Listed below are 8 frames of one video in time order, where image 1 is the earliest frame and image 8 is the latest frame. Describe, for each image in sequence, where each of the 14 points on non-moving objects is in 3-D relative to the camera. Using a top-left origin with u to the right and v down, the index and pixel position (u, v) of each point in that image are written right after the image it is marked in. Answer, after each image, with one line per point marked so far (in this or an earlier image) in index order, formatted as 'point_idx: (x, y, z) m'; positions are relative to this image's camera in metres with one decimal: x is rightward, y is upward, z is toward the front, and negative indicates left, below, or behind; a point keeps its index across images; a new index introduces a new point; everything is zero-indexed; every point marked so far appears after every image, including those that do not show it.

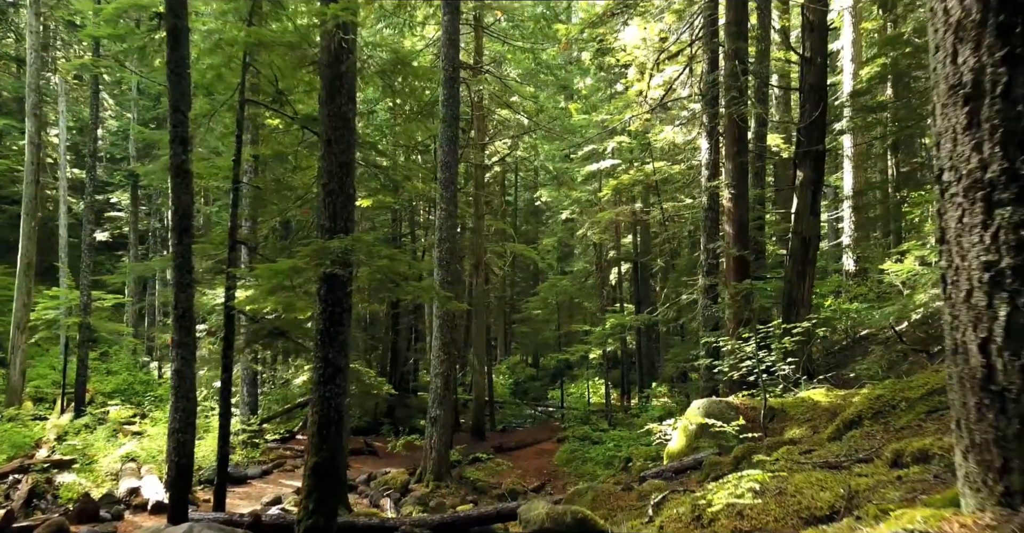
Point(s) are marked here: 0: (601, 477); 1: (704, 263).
0: (+1.8, -4.3, +17.1) m
1: (+3.5, +0.1, +15.0) m
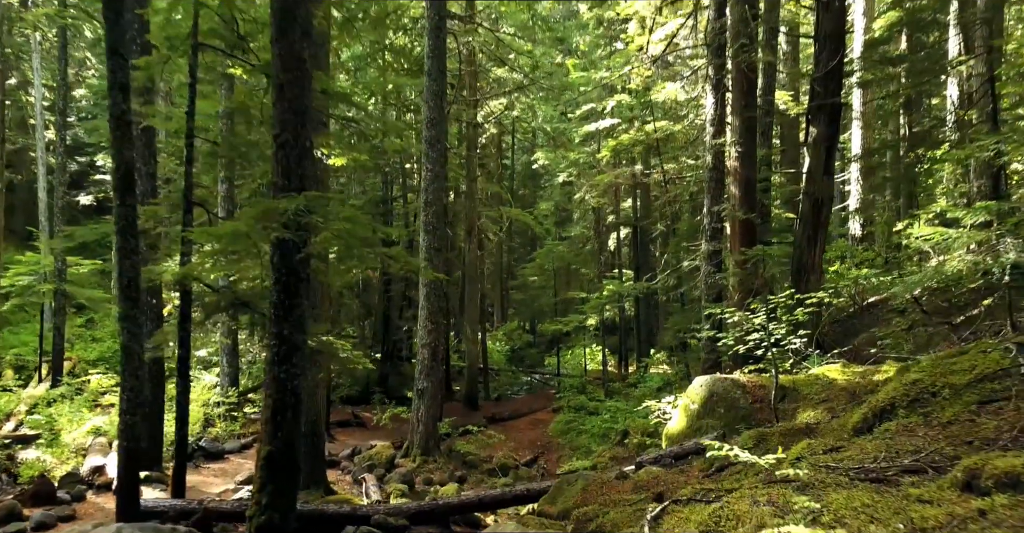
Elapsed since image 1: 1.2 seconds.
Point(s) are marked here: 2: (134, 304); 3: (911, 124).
0: (+1.7, -3.6, +16.3) m
1: (+3.3, +0.7, +14.1) m
2: (-4.0, -0.4, +8.7) m
3: (+9.0, +3.3, +19.0) m
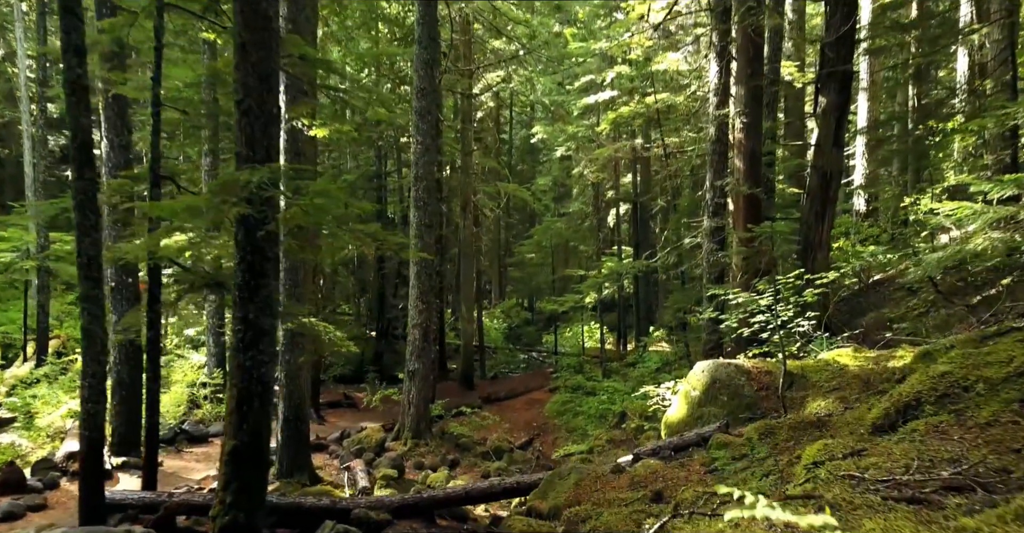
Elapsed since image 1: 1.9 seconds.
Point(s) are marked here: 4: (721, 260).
0: (+1.5, -3.2, +15.8) m
1: (+3.2, +1.0, +13.4) m
2: (-4.1, -0.2, +8.2) m
3: (+8.9, +3.8, +18.3) m
4: (+3.3, +0.1, +13.2) m
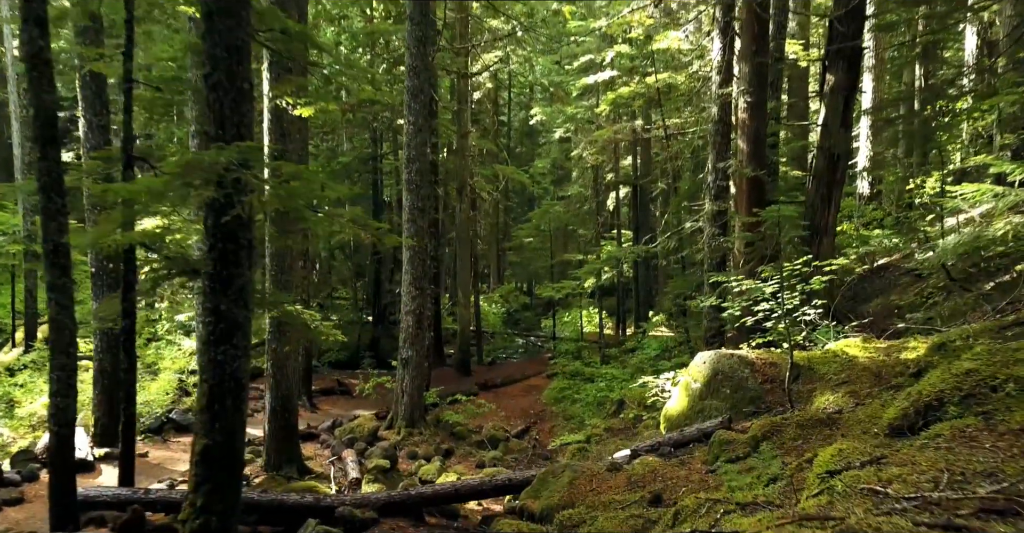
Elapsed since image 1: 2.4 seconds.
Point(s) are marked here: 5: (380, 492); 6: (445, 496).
0: (+1.5, -2.9, +15.5) m
1: (+3.1, +1.3, +13.0) m
2: (-4.1, 0.0, +7.7) m
3: (+8.9, +4.1, +17.7) m
4: (+3.2, +0.3, +12.8) m
5: (-1.4, -2.3, +8.6) m
6: (-0.7, -2.3, +8.2) m
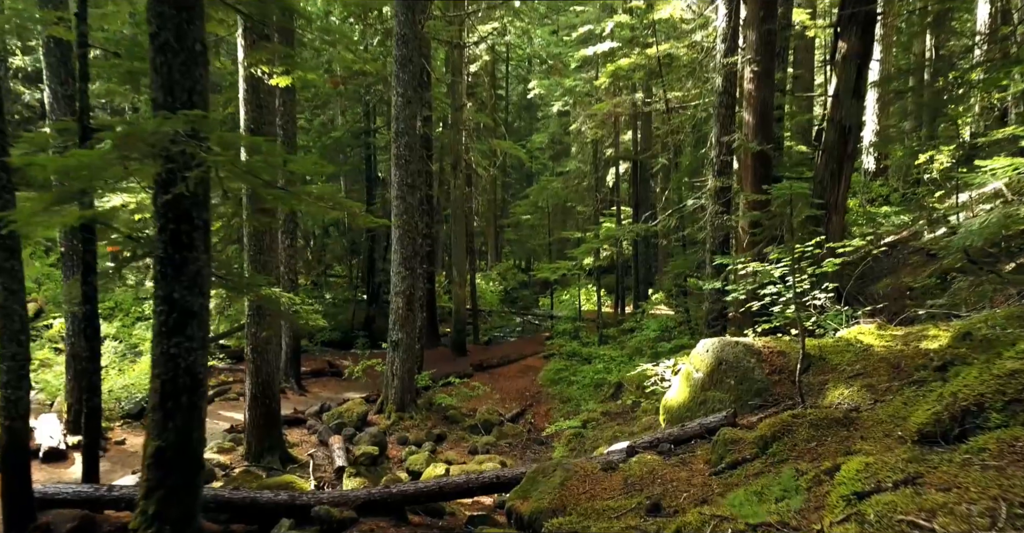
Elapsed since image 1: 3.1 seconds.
0: (+1.4, -2.5, +14.9) m
1: (+3.0, +1.6, +12.3) m
2: (-4.2, +0.1, +7.1) m
3: (+8.8, +4.5, +17.0) m
4: (+3.1, +0.6, +12.2) m
5: (-1.5, -2.1, +8.1) m
6: (-0.8, -2.1, +7.7) m
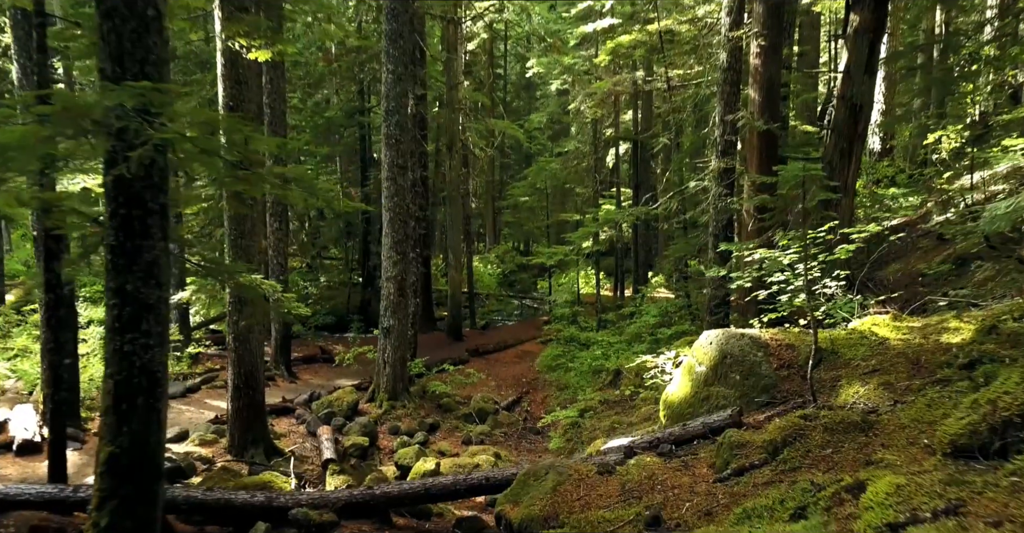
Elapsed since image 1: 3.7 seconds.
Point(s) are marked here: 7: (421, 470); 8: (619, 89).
0: (+1.3, -2.2, +14.5) m
1: (+2.9, +1.8, +11.8) m
2: (-4.3, +0.2, +6.6) m
3: (+8.7, +4.9, +16.4) m
4: (+3.1, +0.8, +11.7) m
5: (-1.5, -2.0, +7.6) m
6: (-0.9, -2.0, +7.2) m
7: (-1.1, -2.4, +9.9) m
8: (+2.4, +4.0, +18.8) m
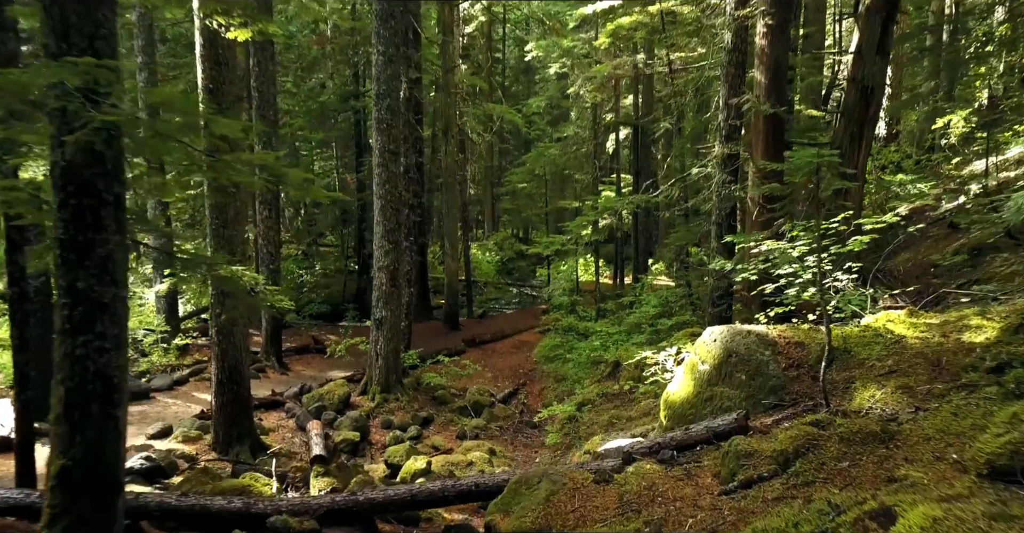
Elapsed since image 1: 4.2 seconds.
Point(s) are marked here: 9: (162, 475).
0: (+1.2, -2.1, +14.1) m
1: (+2.9, +1.9, +11.3) m
2: (-4.4, +0.3, +6.2) m
3: (+8.6, +5.1, +15.9) m
4: (+3.0, +1.0, +11.2) m
5: (-1.6, -2.0, +7.2) m
6: (-0.9, -1.9, +6.8) m
7: (-1.2, -2.3, +9.5) m
8: (+2.3, +4.3, +18.3) m
9: (-3.8, -2.3, +9.0) m
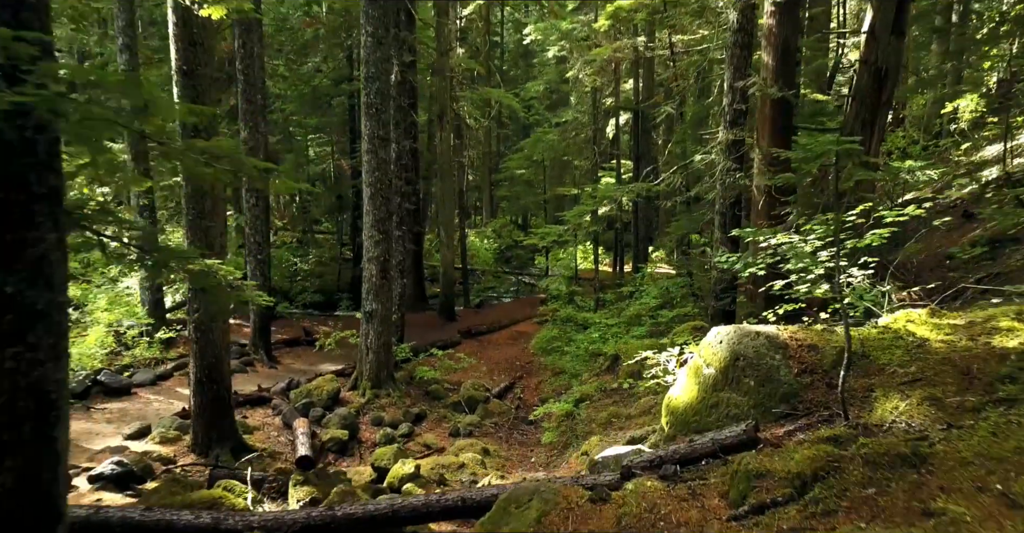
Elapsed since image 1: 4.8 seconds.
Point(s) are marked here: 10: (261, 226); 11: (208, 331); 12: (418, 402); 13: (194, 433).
0: (+1.1, -1.9, +13.6) m
1: (+2.8, +2.0, +10.8) m
2: (-4.5, +0.3, +5.7) m
3: (+8.5, +5.3, +15.3) m
4: (+2.9, +1.1, +10.7) m
5: (-1.7, -1.9, +6.7) m
6: (-1.0, -1.9, +6.4) m
7: (-1.2, -2.2, +9.0) m
8: (+2.3, +4.5, +17.7) m
9: (-3.9, -2.2, +8.5) m
10: (-4.6, +0.8, +15.3) m
11: (-3.5, -0.7, +9.6) m
12: (-1.5, -2.2, +13.6) m
13: (-3.8, -2.0, +9.9) m
